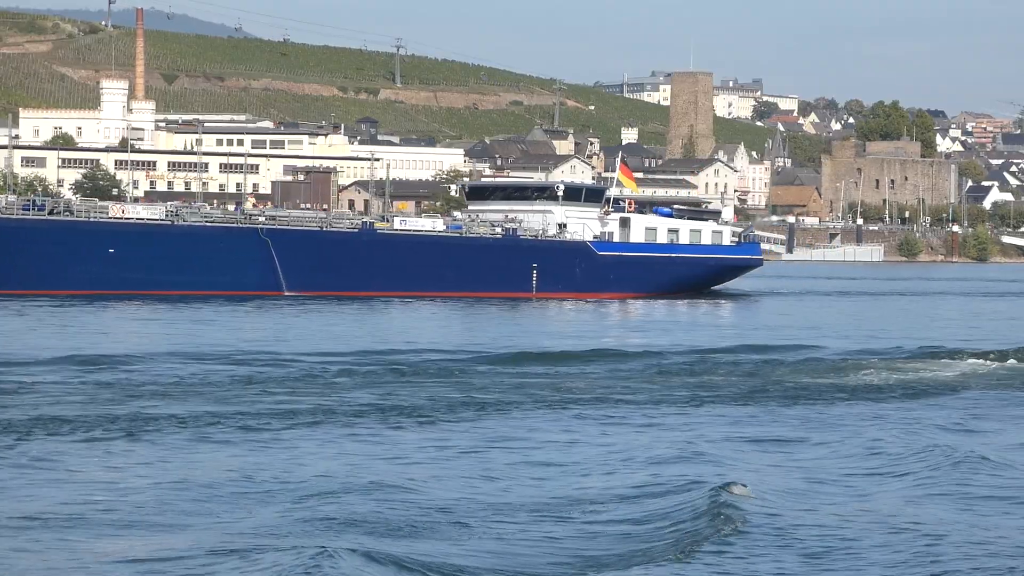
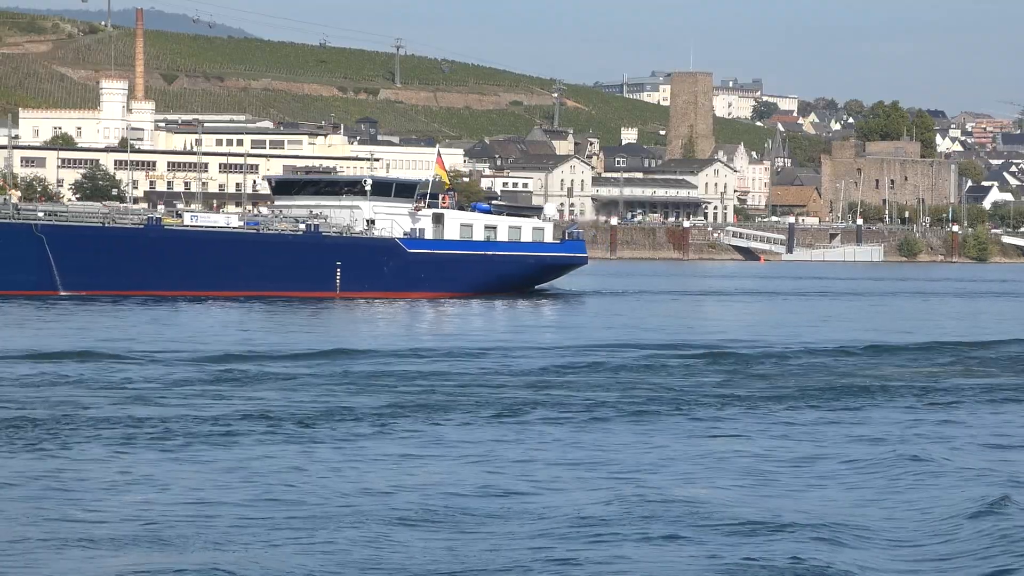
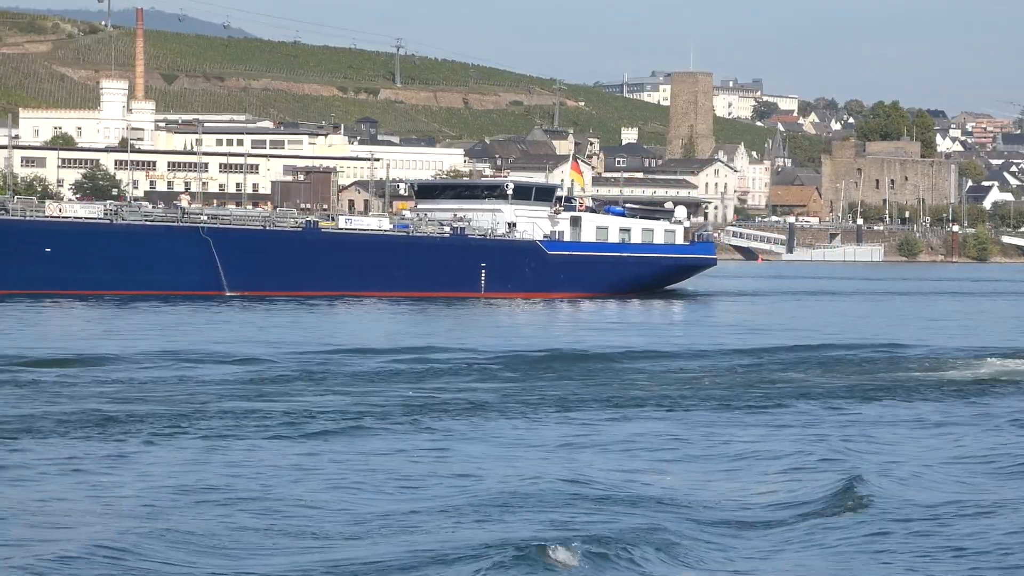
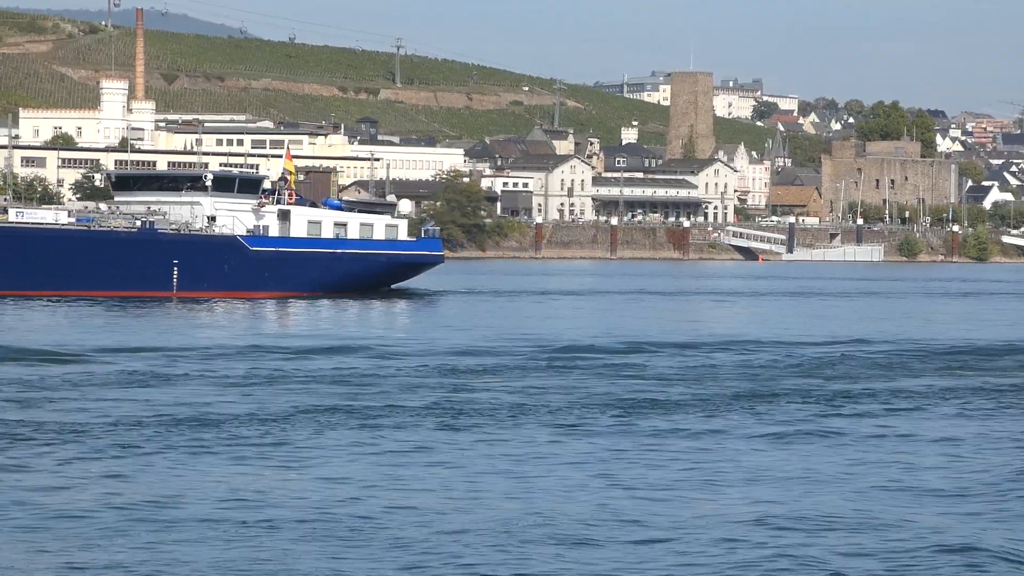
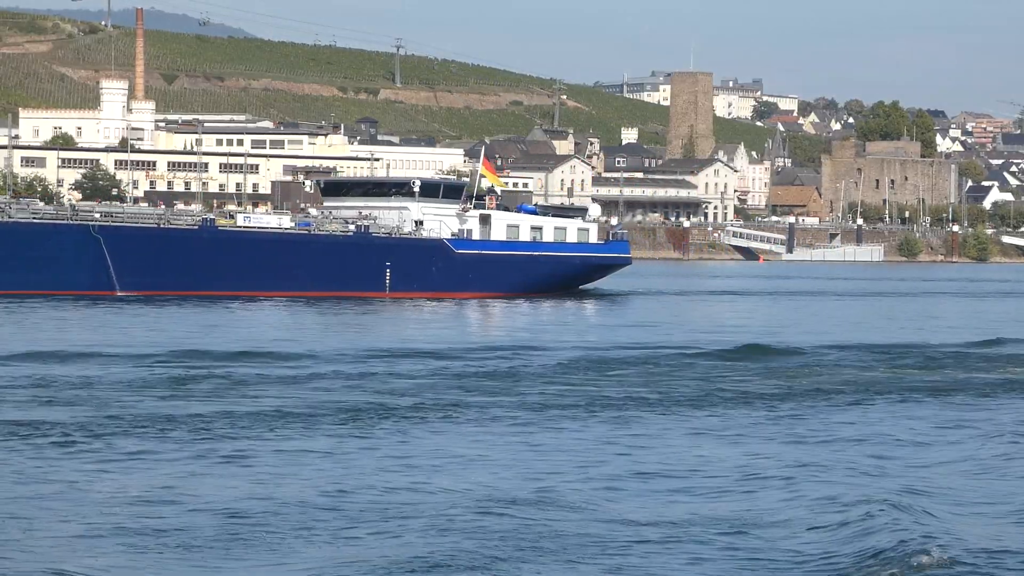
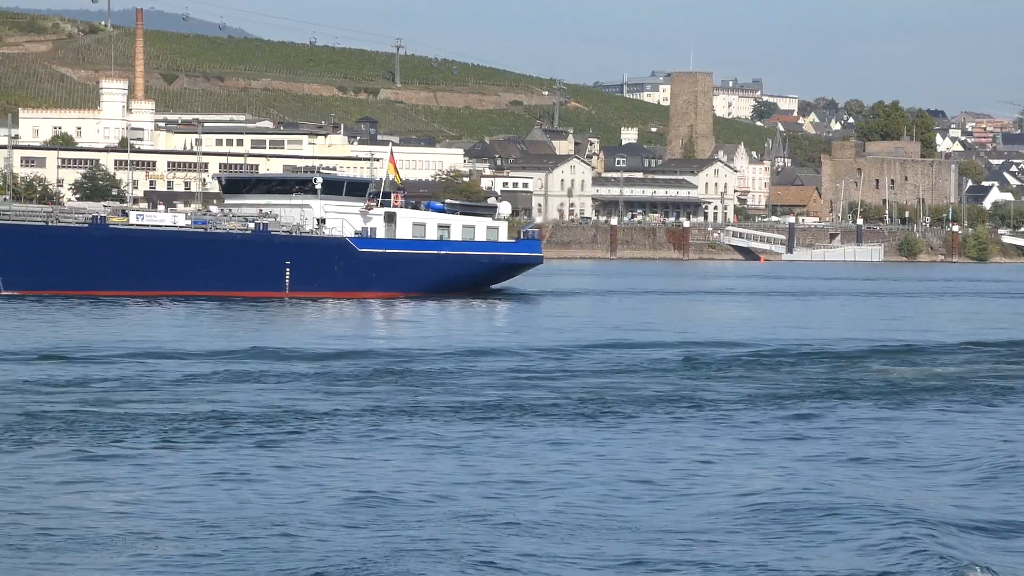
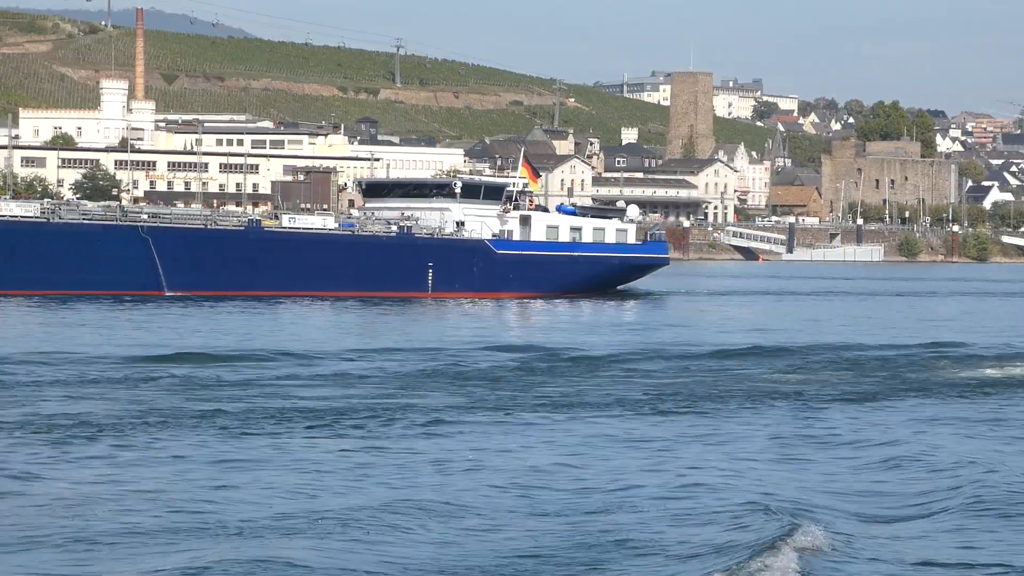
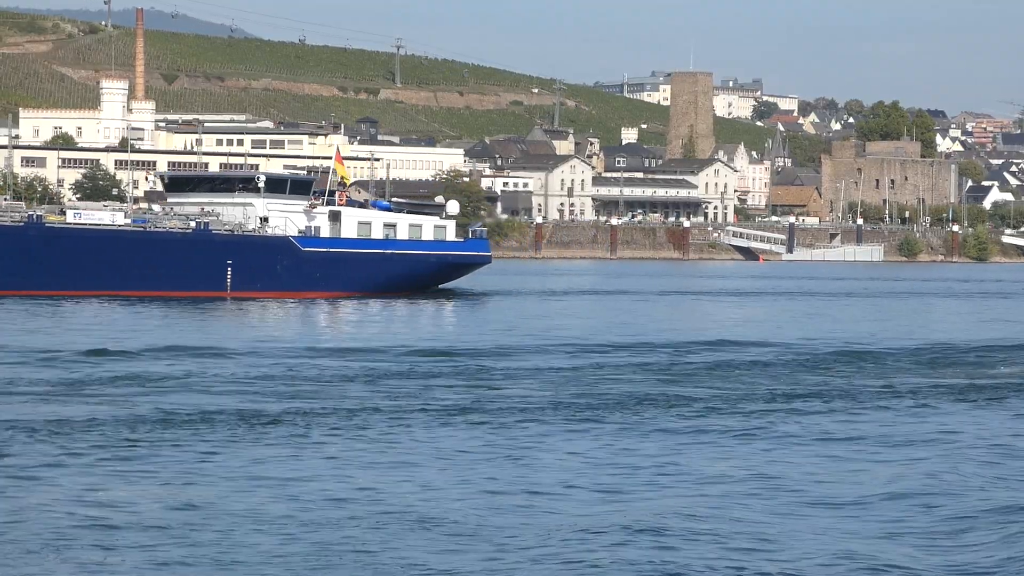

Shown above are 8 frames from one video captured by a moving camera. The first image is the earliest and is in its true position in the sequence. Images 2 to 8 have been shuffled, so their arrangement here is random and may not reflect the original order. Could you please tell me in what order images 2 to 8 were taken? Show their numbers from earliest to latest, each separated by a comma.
3, 7, 5, 2, 6, 8, 4
